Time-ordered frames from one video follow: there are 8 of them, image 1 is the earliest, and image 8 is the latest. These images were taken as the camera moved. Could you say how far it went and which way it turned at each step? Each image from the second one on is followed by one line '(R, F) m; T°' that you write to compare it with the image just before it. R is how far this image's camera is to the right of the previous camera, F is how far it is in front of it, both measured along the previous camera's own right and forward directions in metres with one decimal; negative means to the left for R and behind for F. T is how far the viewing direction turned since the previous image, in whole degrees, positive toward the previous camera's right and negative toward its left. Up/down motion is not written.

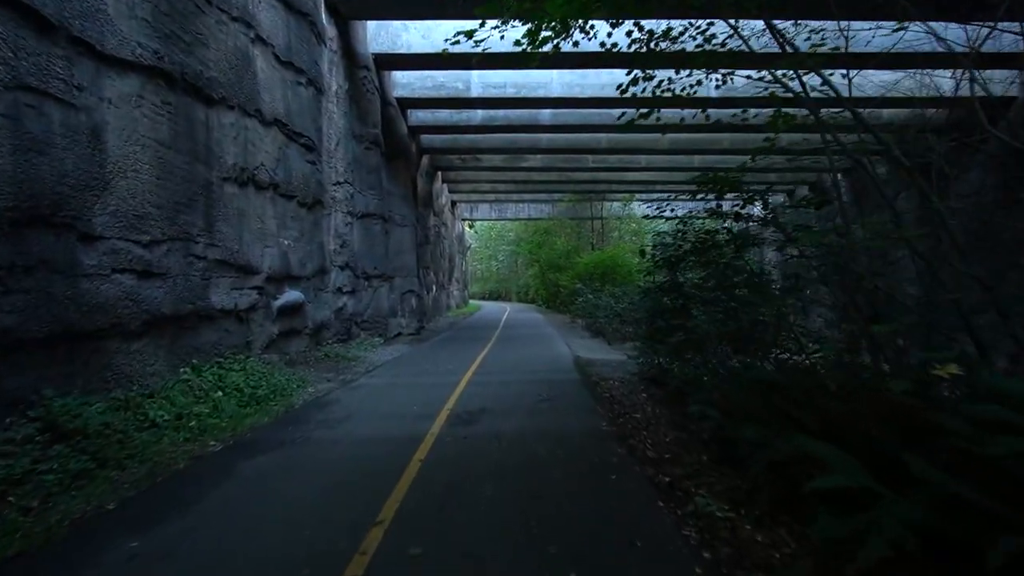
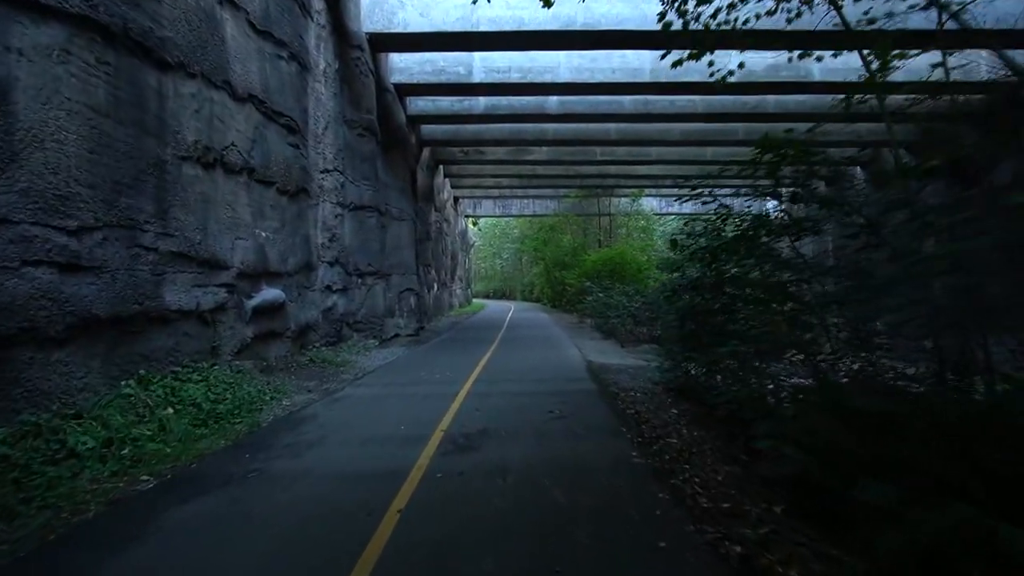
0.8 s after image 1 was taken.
(0.0, +1.5) m; 0°
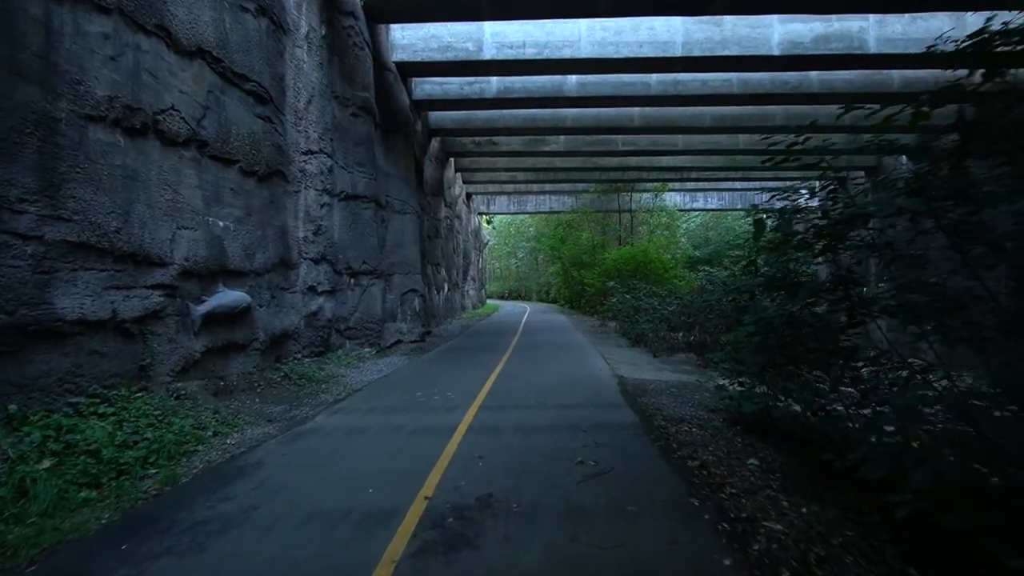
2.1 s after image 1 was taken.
(0.0, +2.3) m; -2°
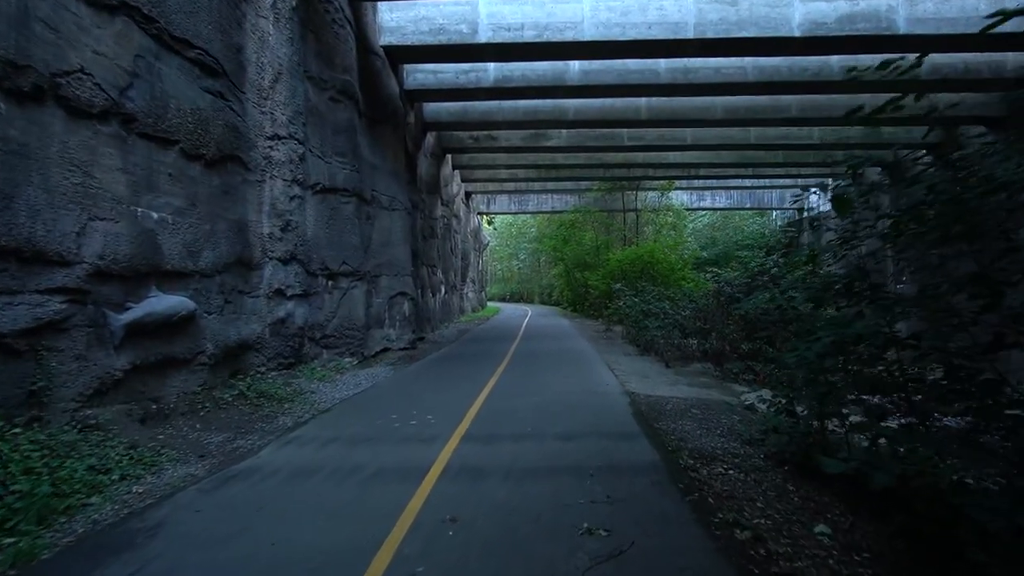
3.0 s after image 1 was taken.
(+0.2, +1.6) m; 0°
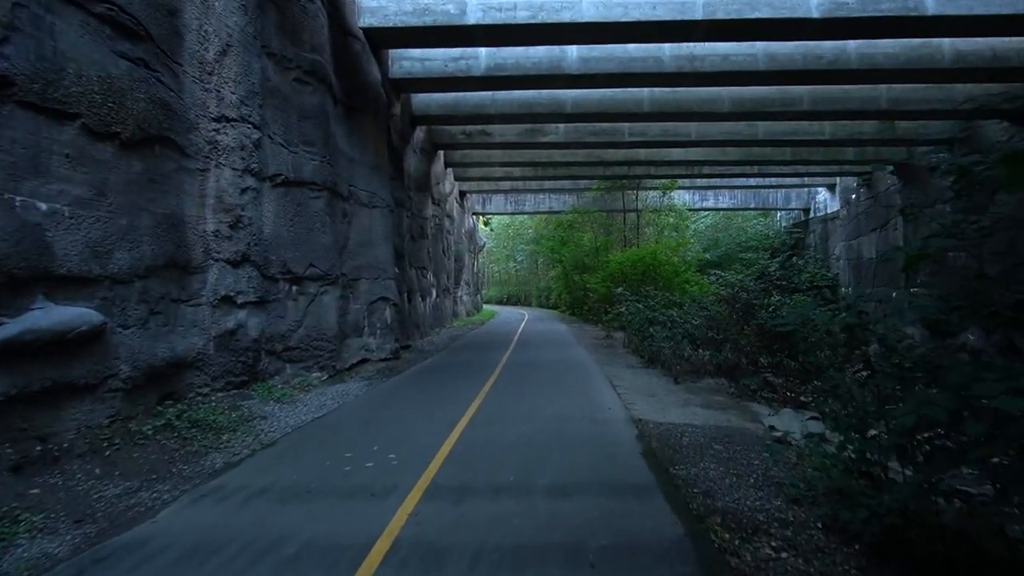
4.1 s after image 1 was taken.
(+0.2, +1.6) m; 0°
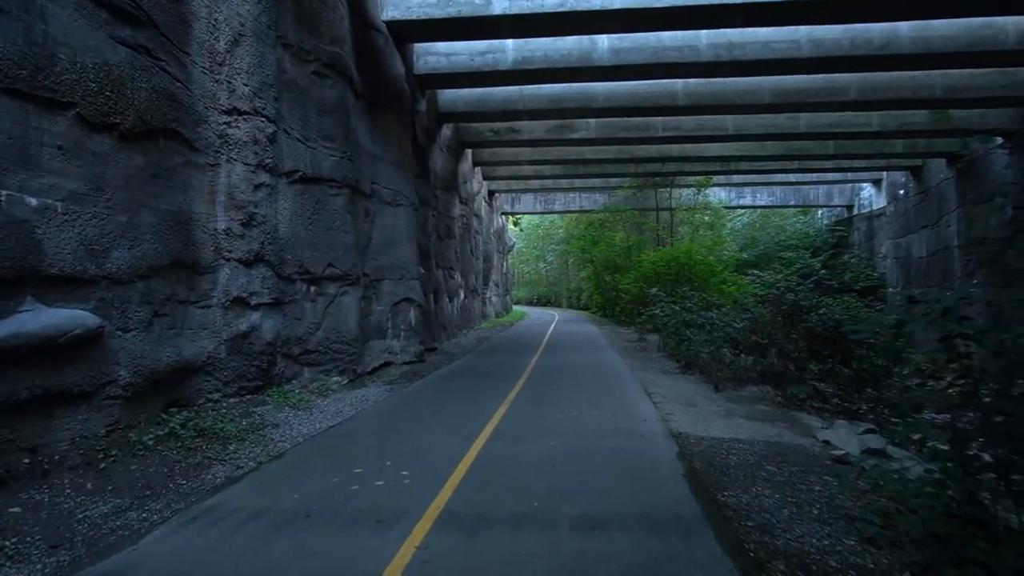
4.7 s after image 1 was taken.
(+0.1, +0.7) m; -3°
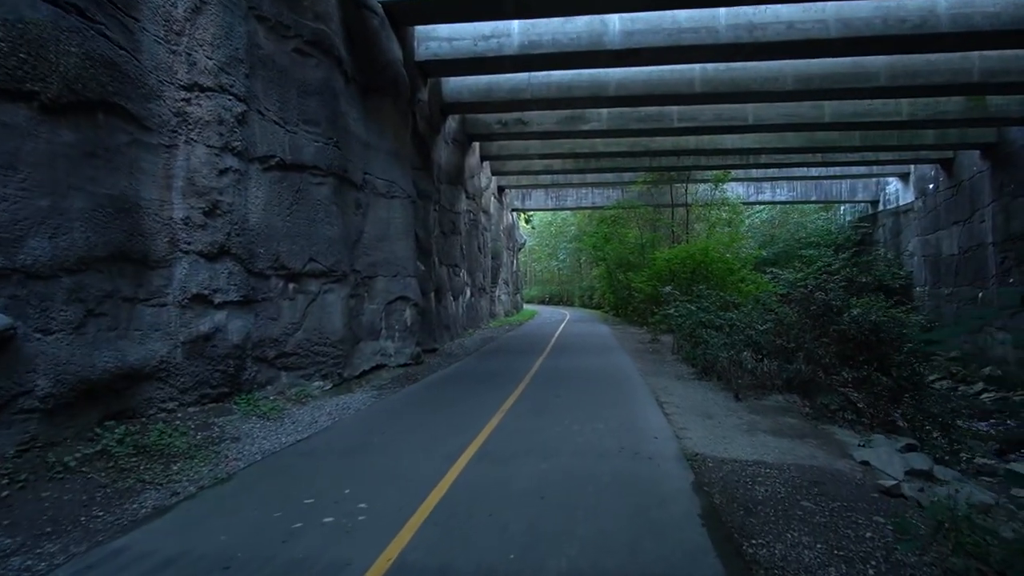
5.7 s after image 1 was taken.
(+0.3, +1.1) m; -1°
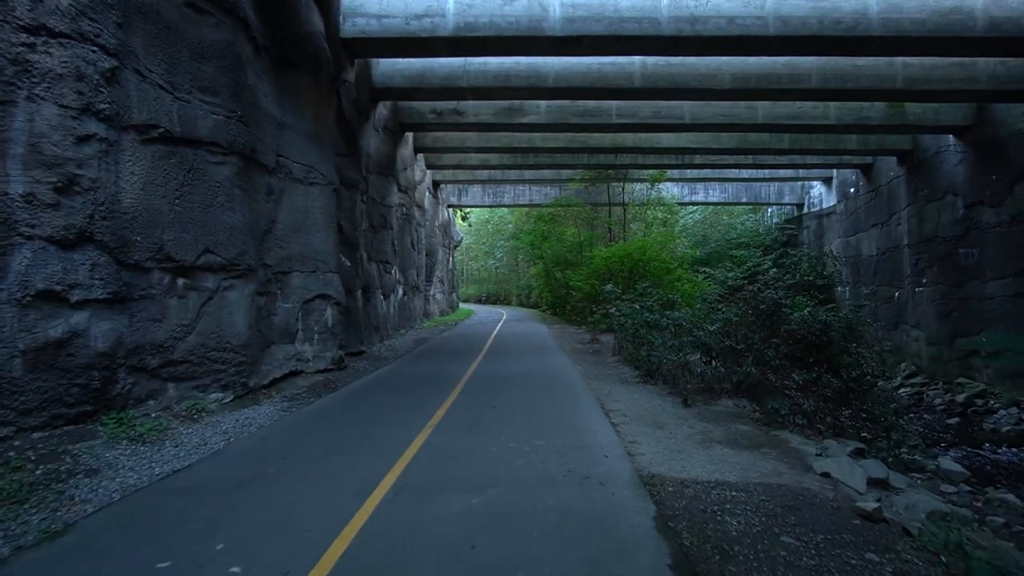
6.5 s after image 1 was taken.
(+0.1, +1.1) m; +6°
